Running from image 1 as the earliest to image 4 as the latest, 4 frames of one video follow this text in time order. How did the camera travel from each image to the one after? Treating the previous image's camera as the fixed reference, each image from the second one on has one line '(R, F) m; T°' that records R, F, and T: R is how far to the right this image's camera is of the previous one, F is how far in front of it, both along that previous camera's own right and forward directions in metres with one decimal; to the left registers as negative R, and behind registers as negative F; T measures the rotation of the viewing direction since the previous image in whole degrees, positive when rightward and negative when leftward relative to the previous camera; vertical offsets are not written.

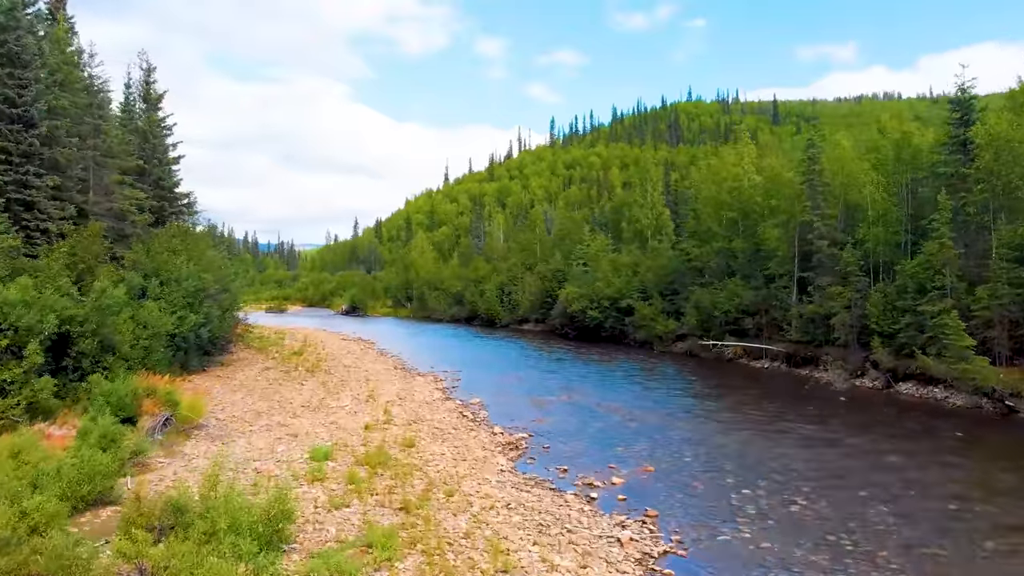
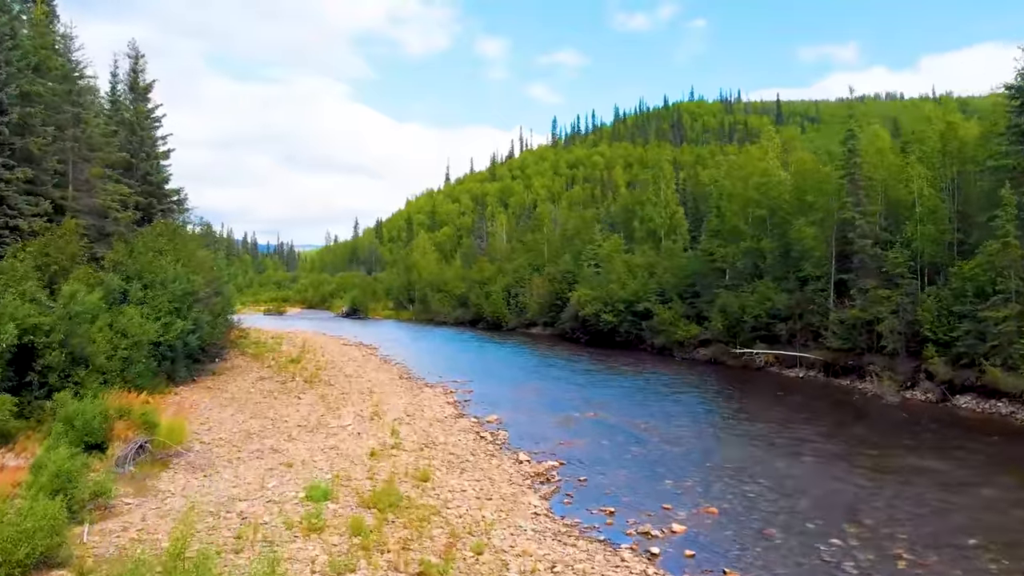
(-0.9, +2.8) m; 0°
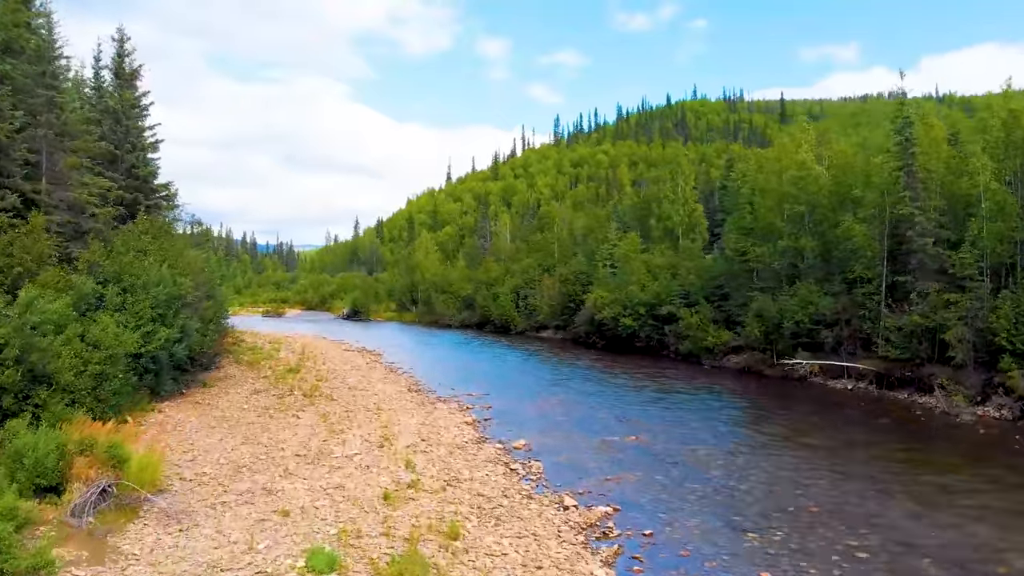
(-1.1, +3.2) m; 0°
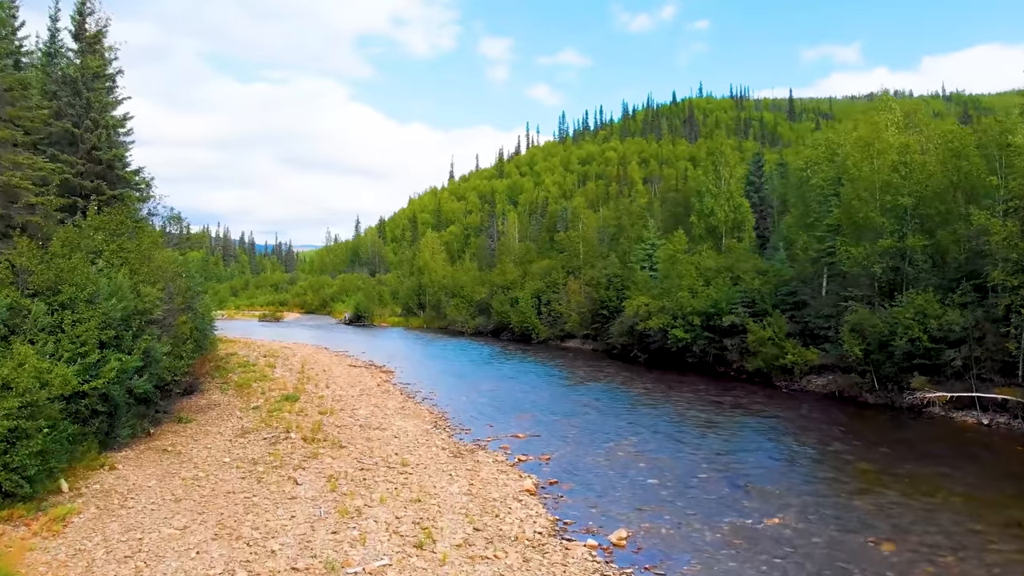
(-2.4, +6.5) m; 0°
